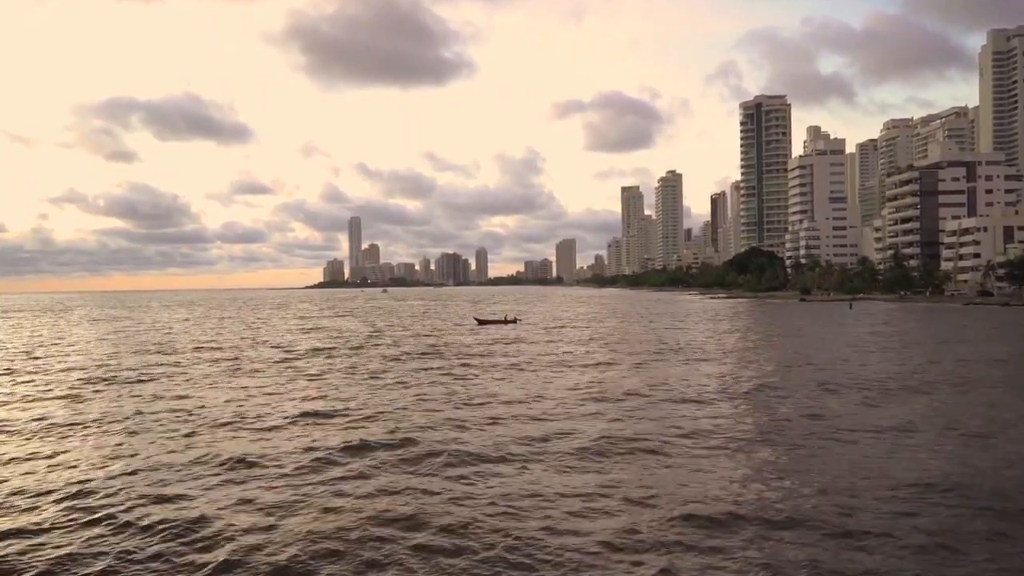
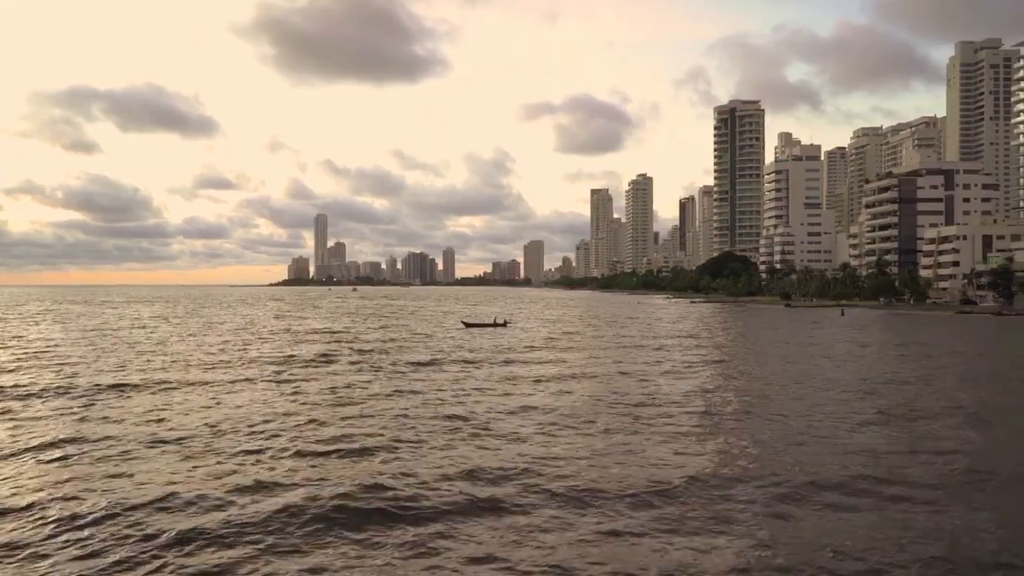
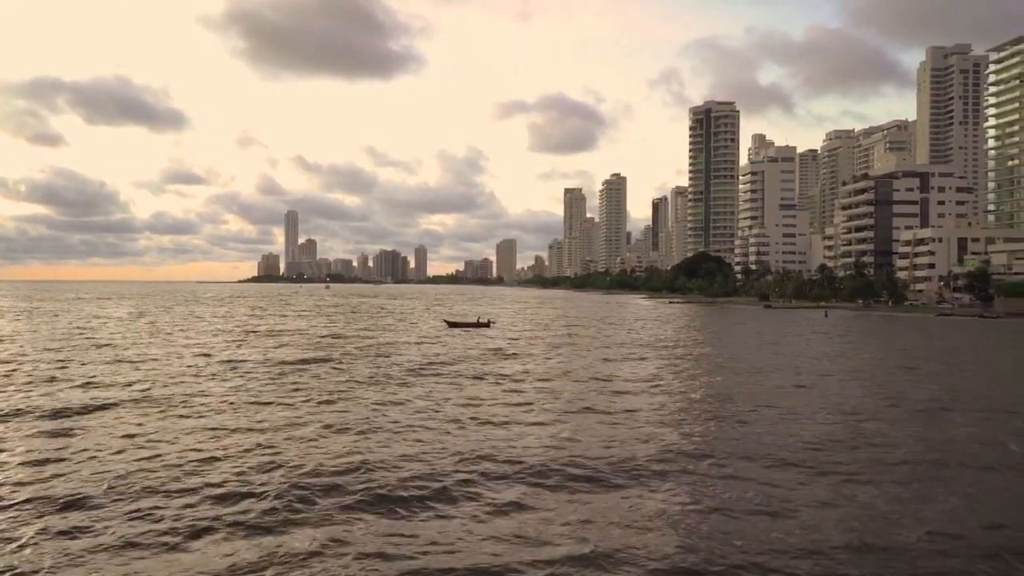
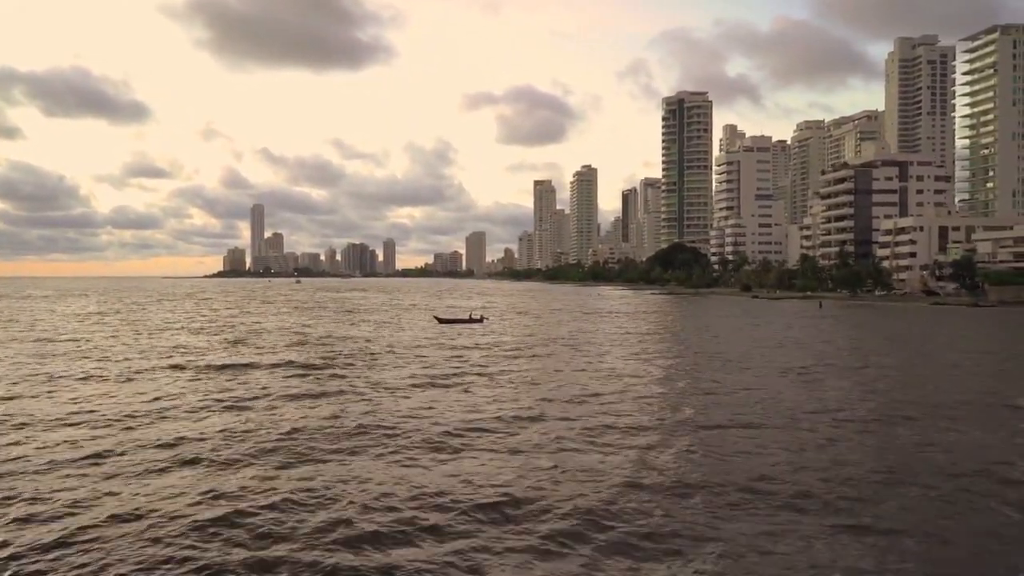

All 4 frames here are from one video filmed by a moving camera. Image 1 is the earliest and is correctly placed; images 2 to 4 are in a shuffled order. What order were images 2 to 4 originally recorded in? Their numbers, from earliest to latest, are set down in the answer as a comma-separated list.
2, 3, 4
